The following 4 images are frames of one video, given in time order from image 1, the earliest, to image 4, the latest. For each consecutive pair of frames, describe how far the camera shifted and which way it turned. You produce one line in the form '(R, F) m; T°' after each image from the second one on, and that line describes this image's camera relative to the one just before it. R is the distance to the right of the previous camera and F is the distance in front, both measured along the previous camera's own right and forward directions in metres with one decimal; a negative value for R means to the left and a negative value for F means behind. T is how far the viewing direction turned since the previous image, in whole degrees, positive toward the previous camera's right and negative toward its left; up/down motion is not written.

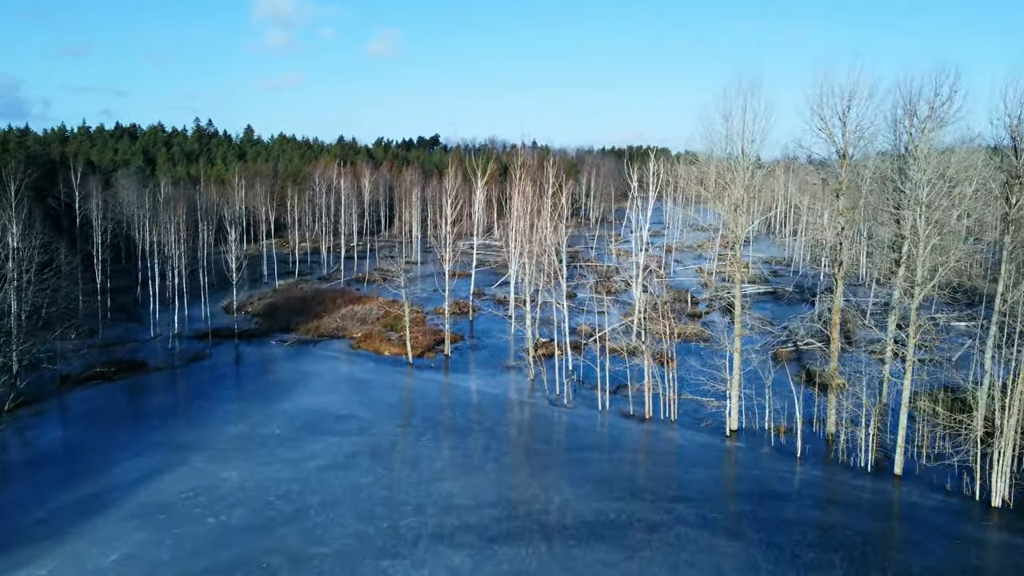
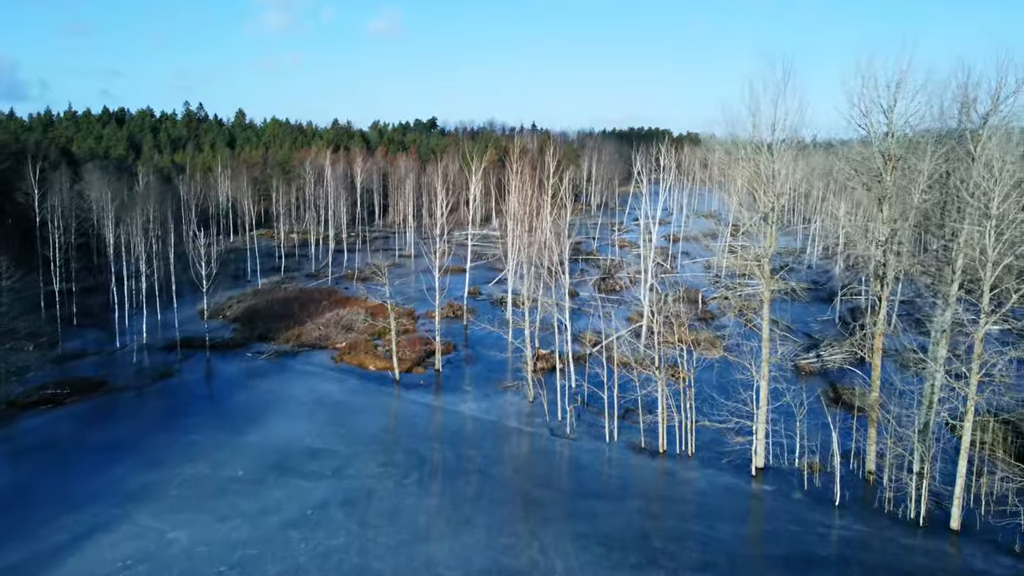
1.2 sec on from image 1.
(+0.1, +2.7) m; 0°
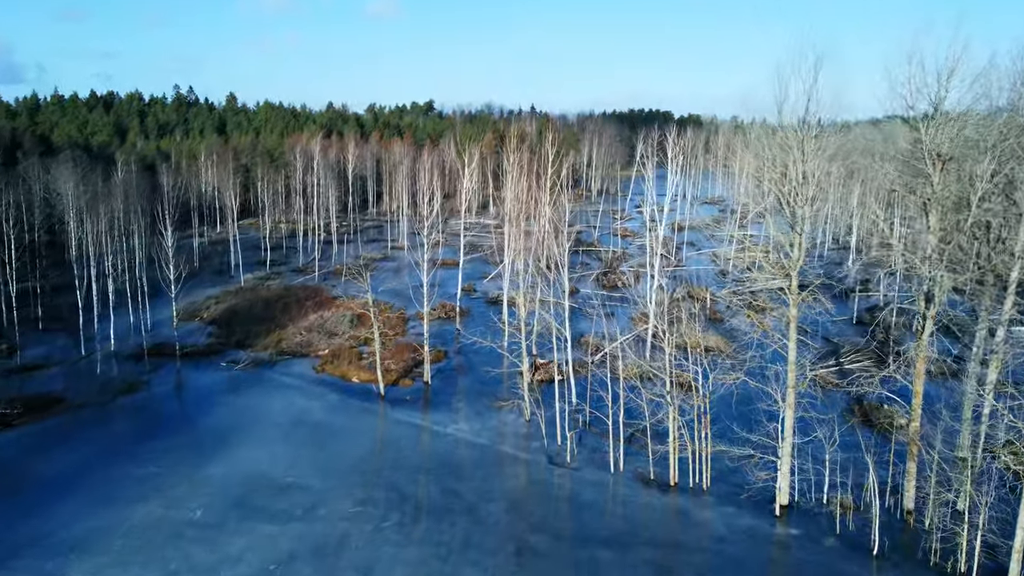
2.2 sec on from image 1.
(+0.1, +2.3) m; 0°
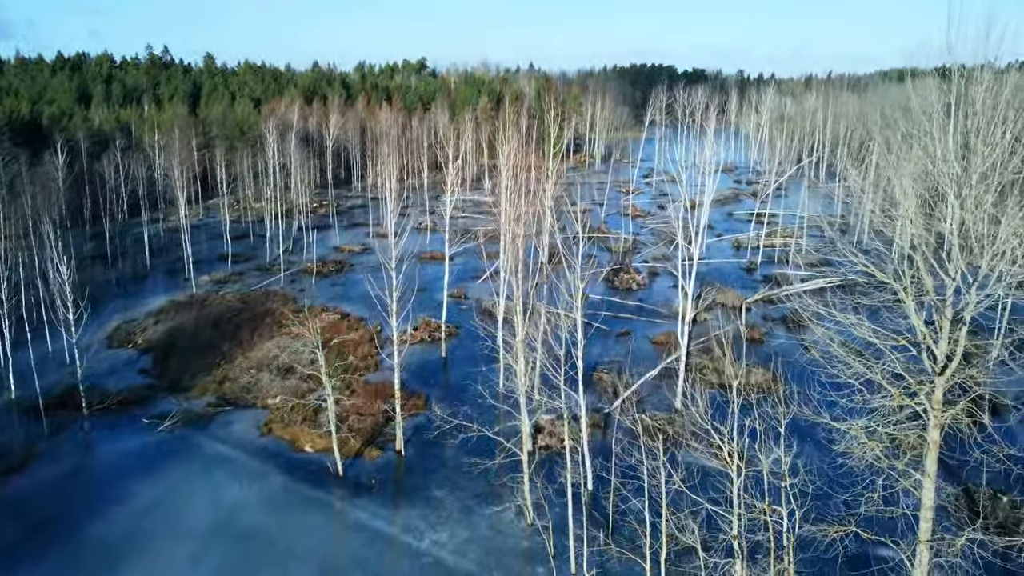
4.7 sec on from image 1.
(+0.1, +5.8) m; 0°
